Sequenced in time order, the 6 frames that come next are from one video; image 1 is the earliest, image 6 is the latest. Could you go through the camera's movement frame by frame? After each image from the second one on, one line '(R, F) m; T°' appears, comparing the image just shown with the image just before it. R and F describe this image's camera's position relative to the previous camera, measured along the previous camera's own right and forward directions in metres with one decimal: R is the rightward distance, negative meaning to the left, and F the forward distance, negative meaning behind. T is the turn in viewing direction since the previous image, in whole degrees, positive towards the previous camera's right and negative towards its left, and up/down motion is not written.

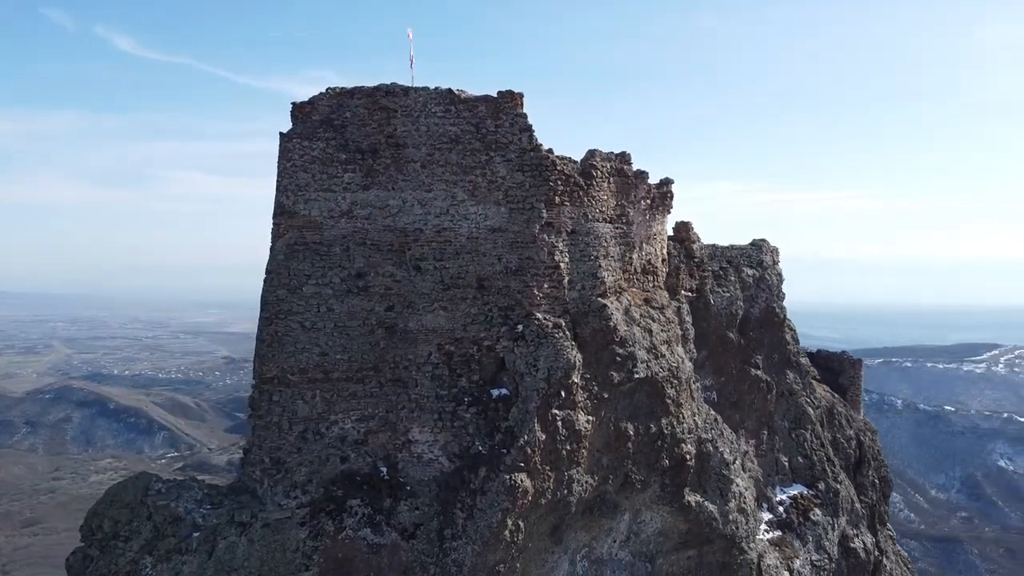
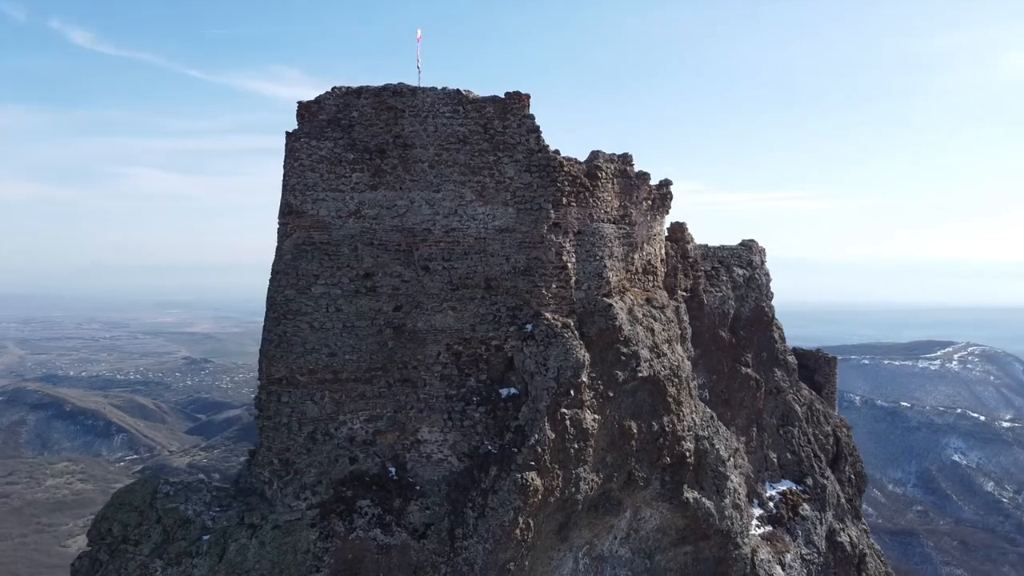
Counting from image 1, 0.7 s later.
(-0.4, 0.0) m; +2°
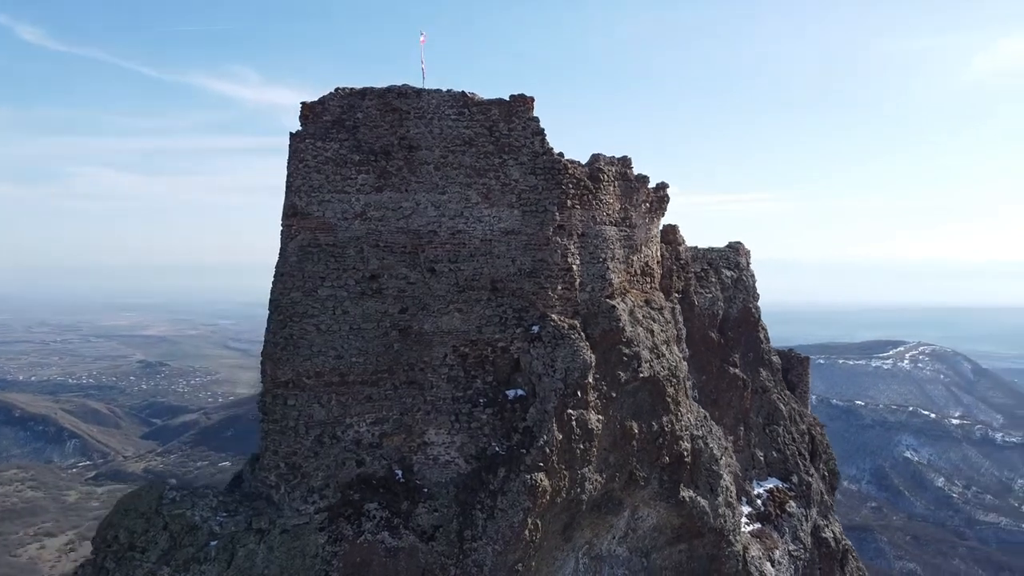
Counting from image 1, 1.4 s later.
(-0.4, 0.0) m; +3°
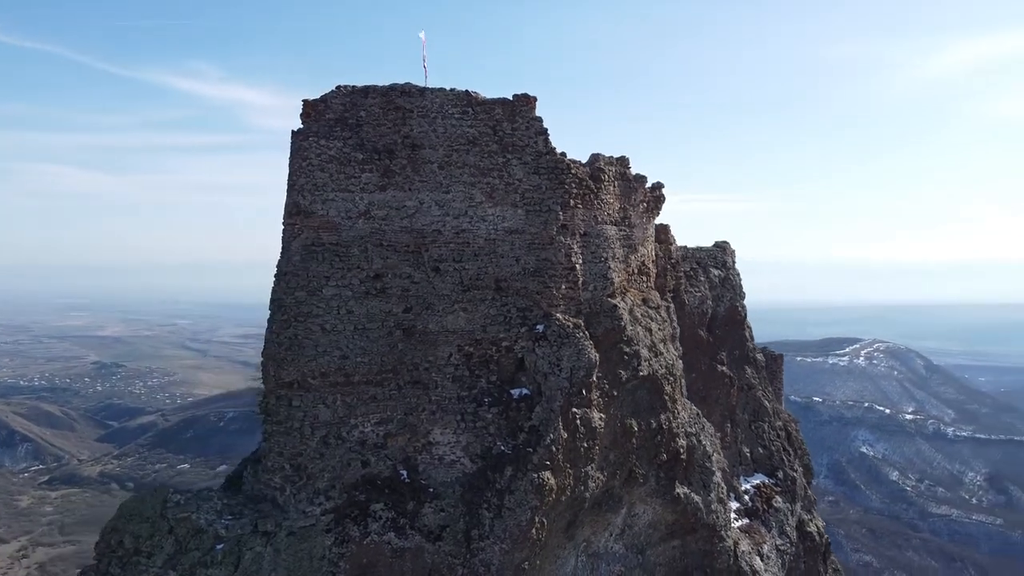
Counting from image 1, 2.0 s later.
(-0.4, 0.0) m; +3°
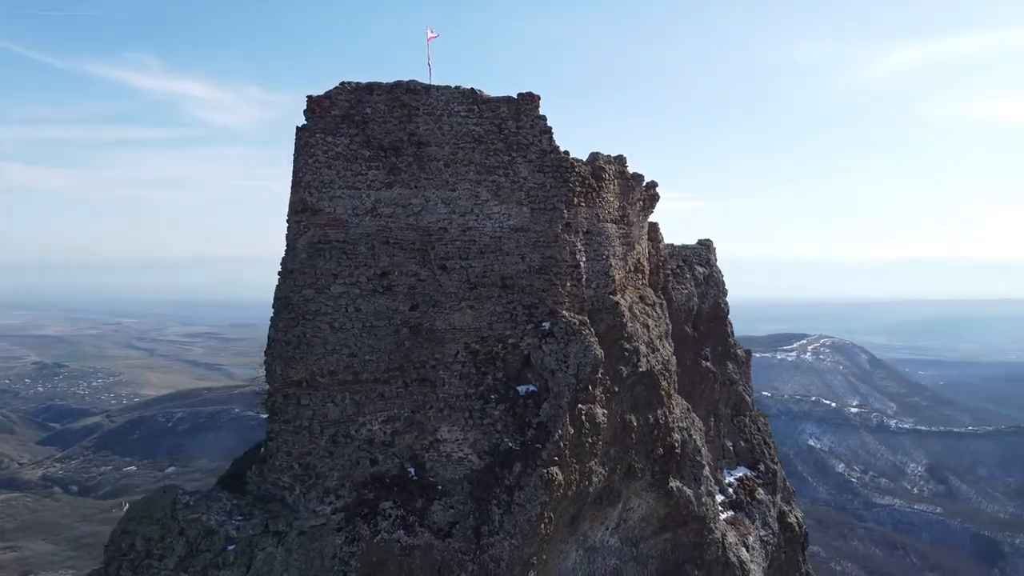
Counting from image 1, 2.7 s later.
(-0.5, 0.0) m; +3°
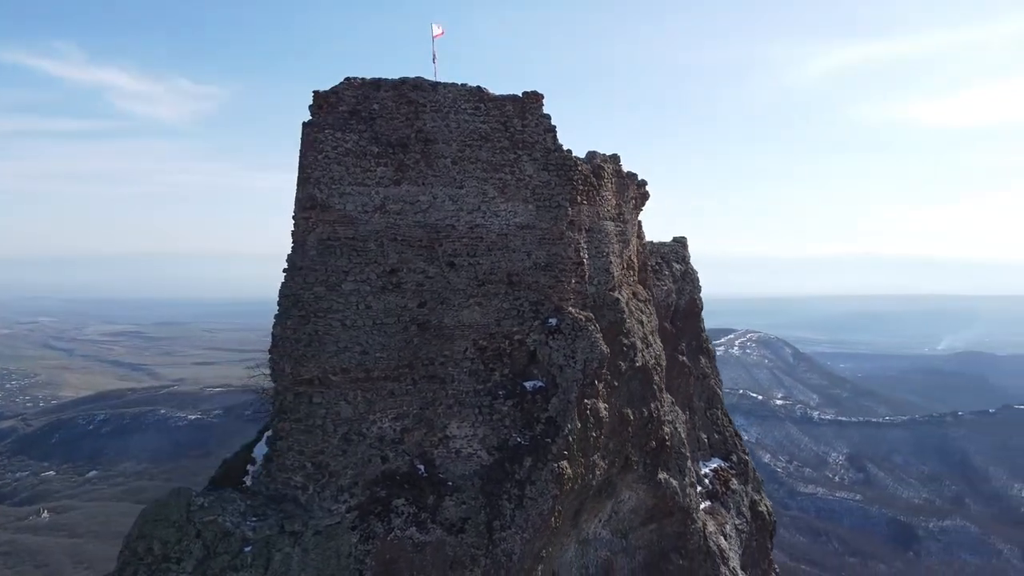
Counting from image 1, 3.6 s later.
(-0.7, 0.0) m; +5°
